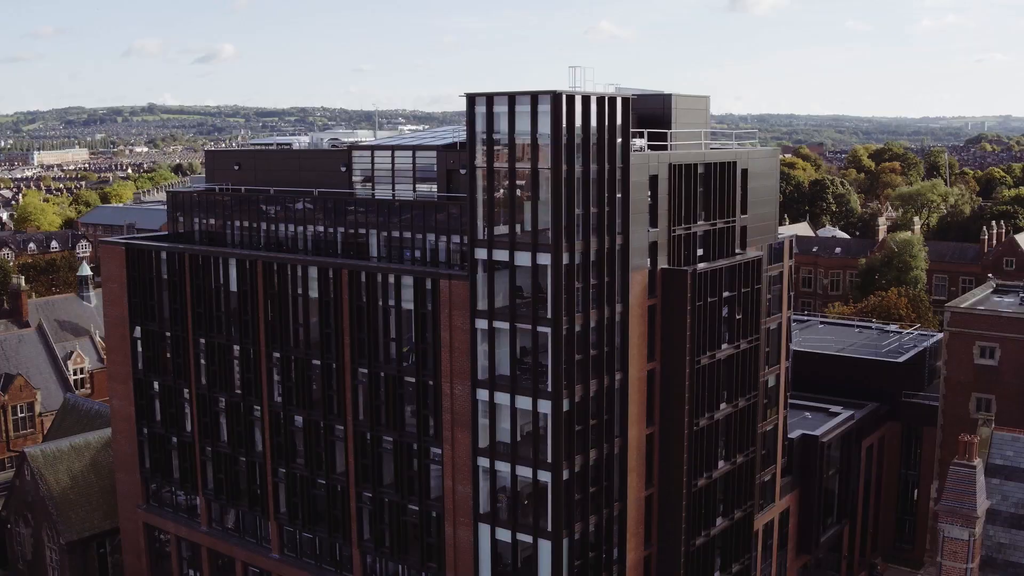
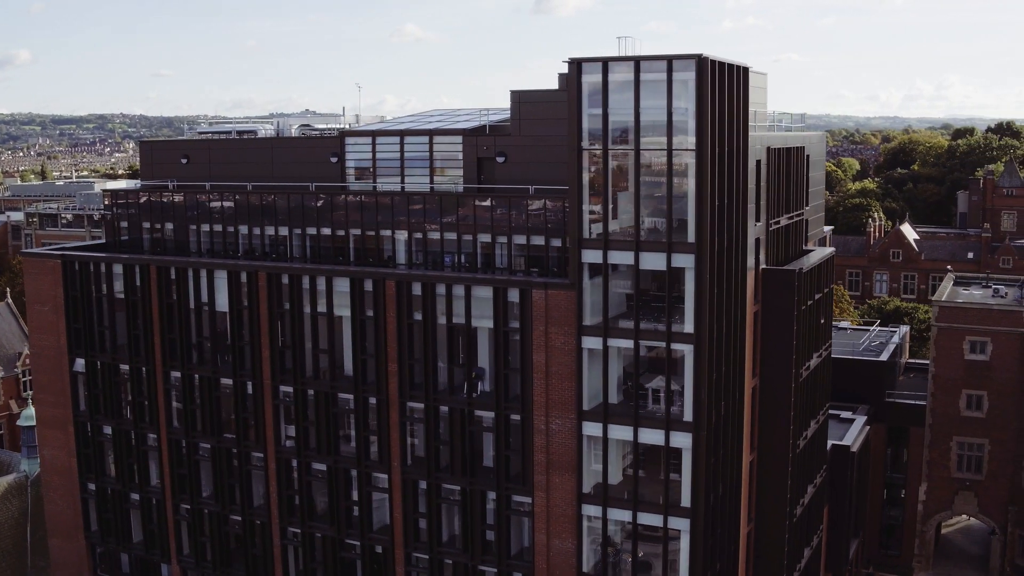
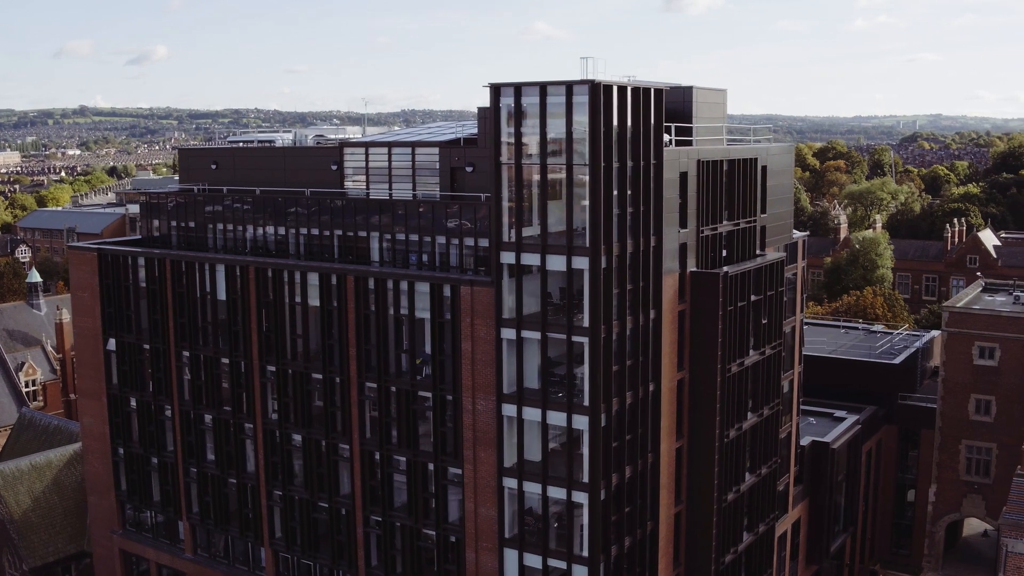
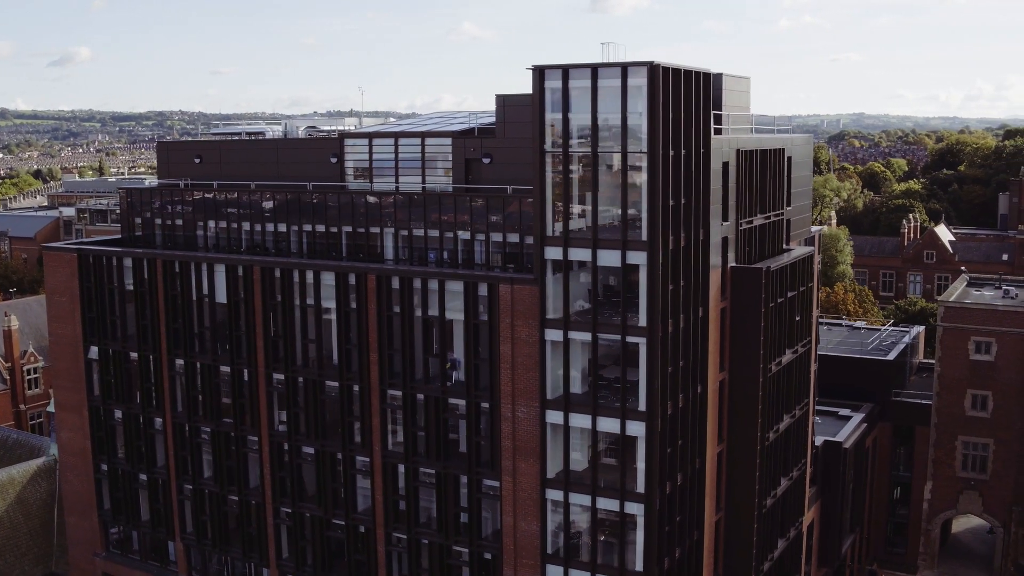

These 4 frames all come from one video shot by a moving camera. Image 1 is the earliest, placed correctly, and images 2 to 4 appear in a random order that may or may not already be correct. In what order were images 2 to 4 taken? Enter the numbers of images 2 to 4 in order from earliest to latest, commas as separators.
3, 4, 2
